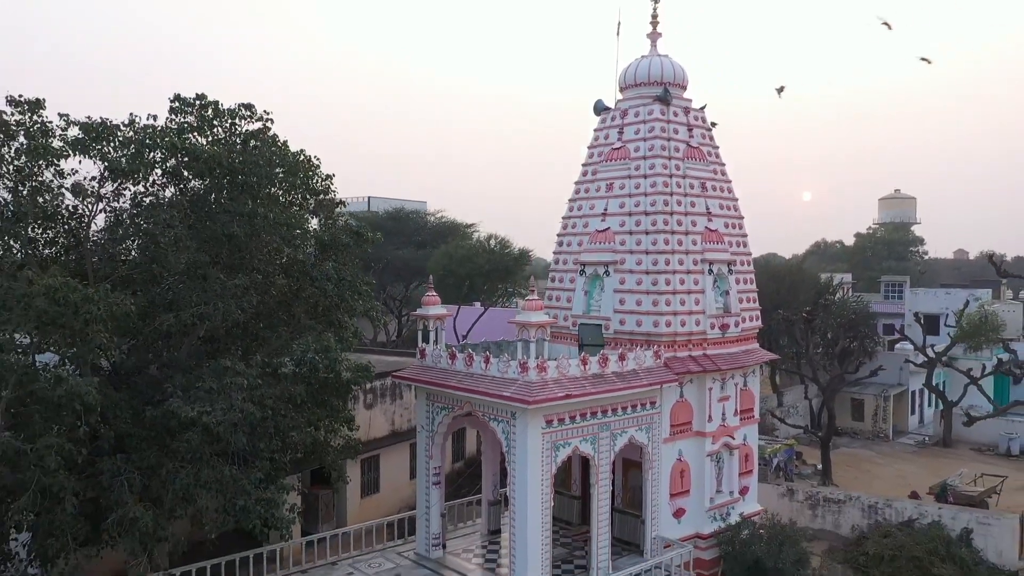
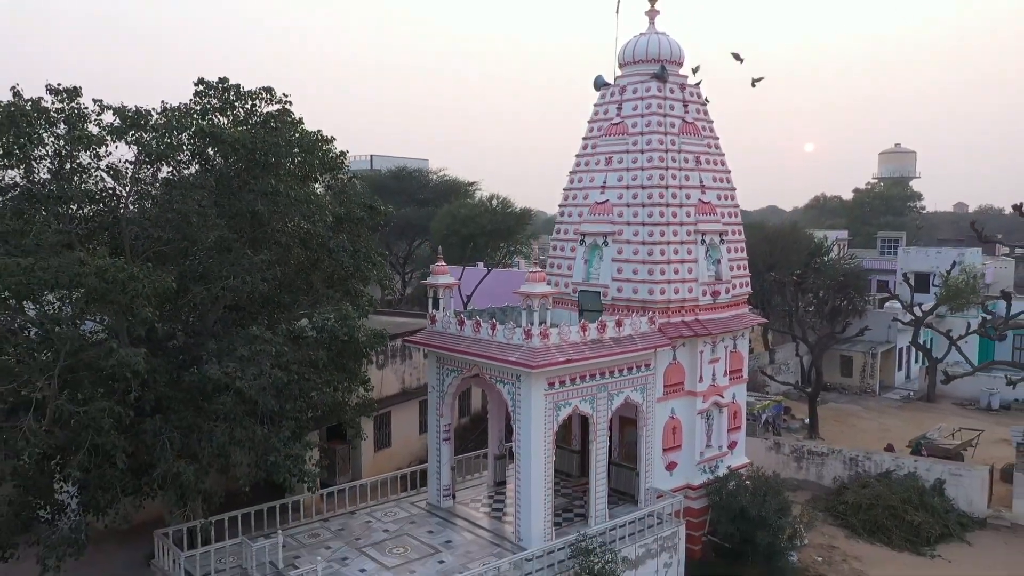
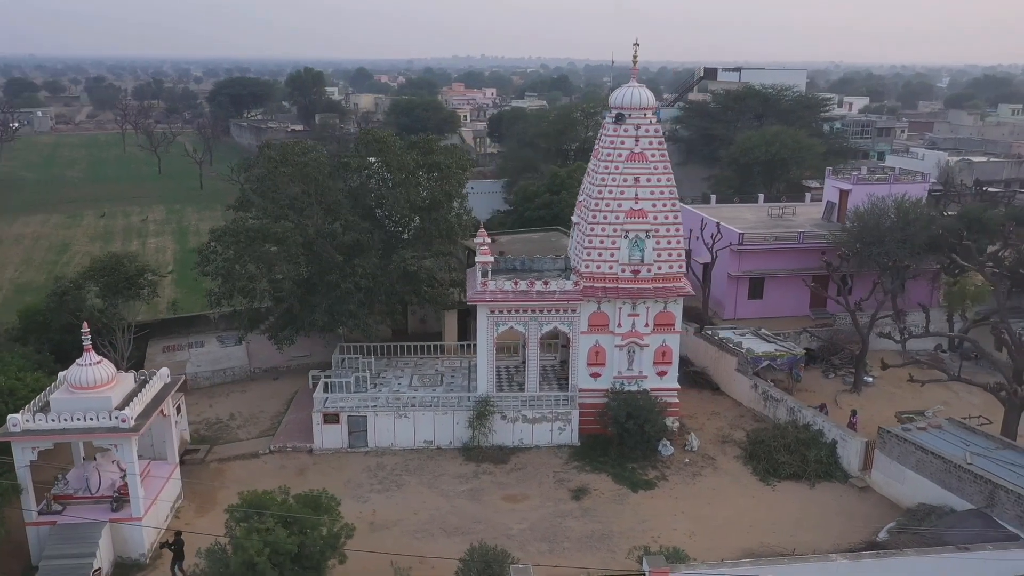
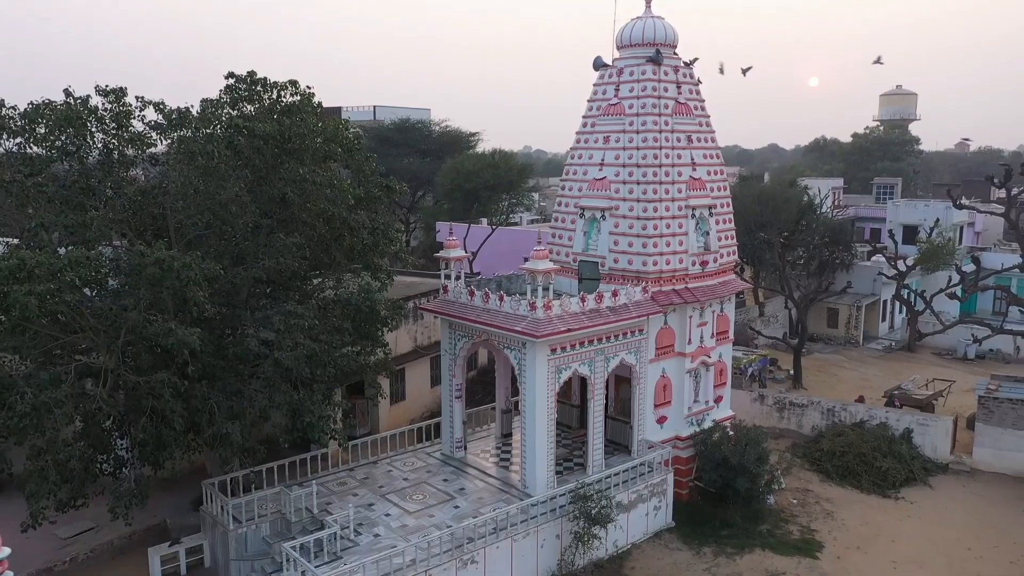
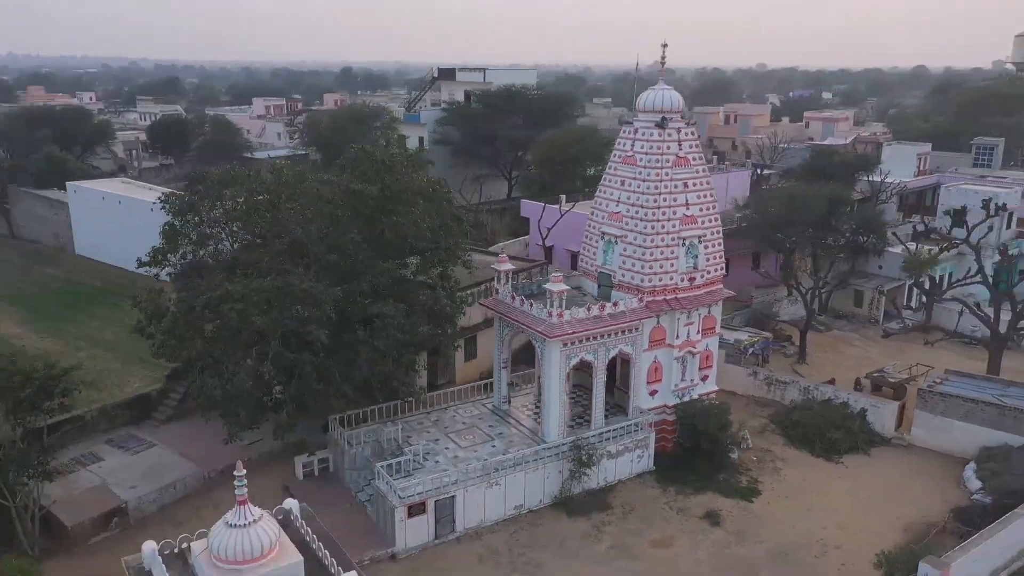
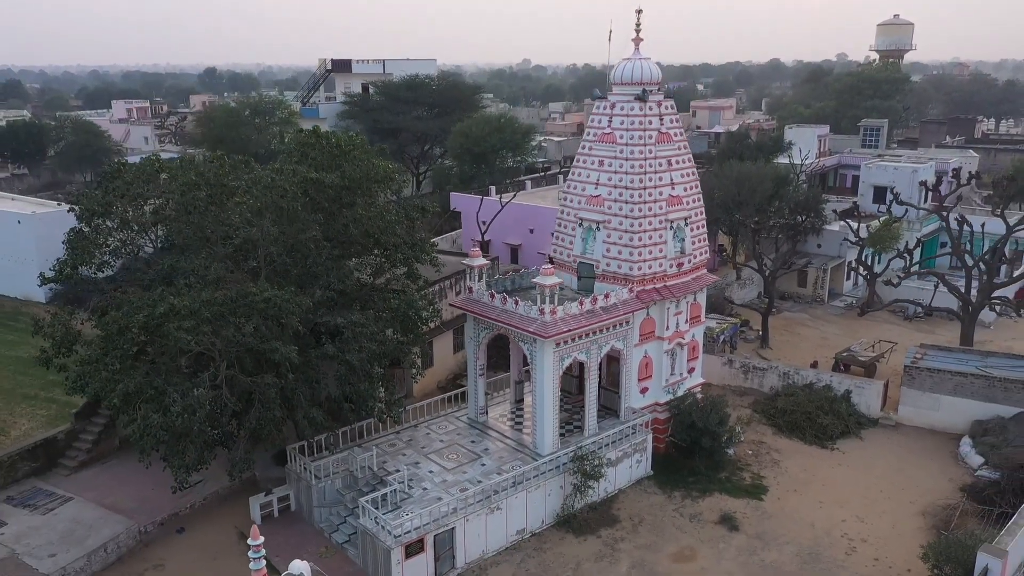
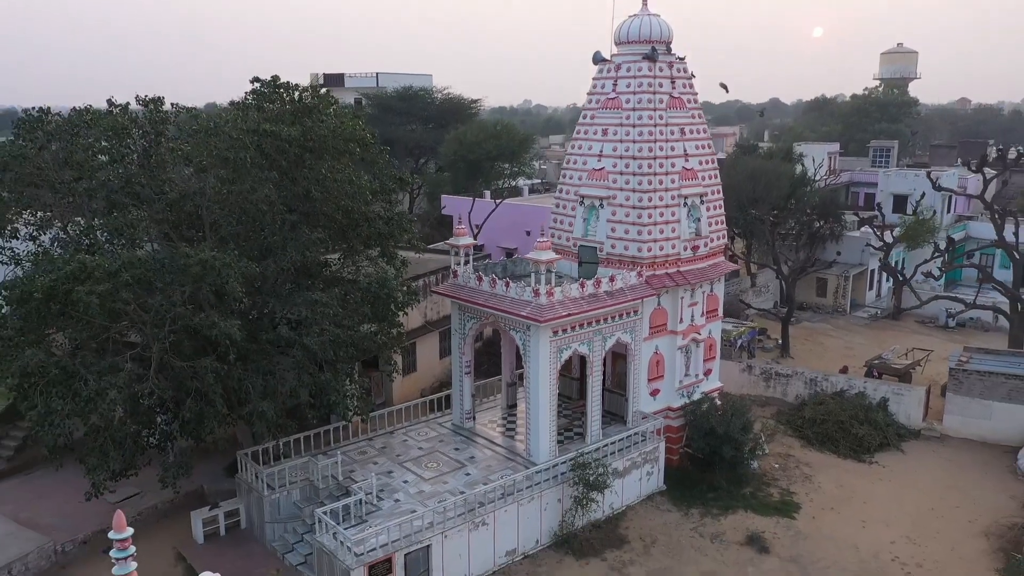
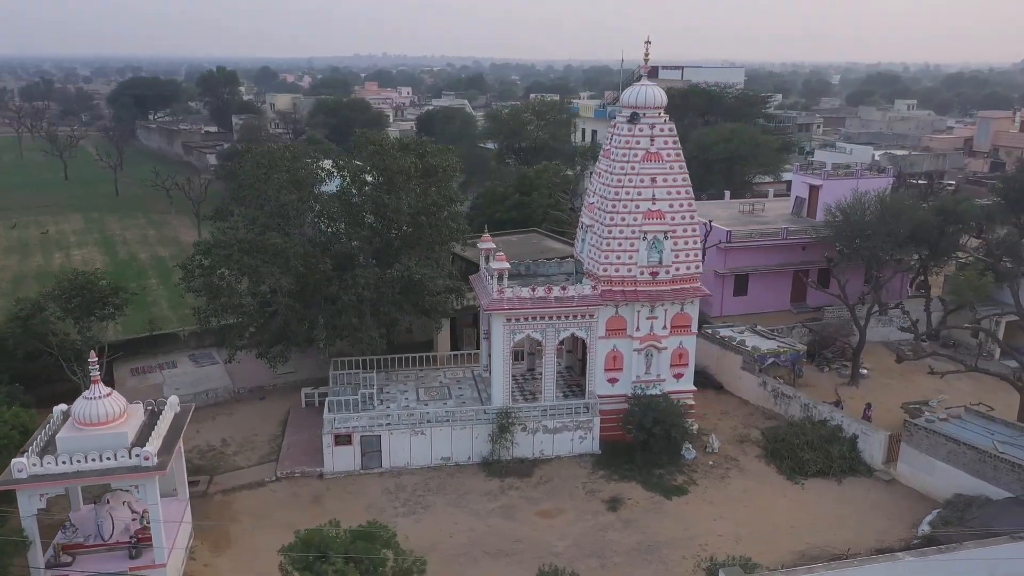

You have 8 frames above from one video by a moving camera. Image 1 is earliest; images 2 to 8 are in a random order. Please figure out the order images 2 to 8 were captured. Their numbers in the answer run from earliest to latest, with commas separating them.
2, 4, 7, 6, 5, 8, 3
